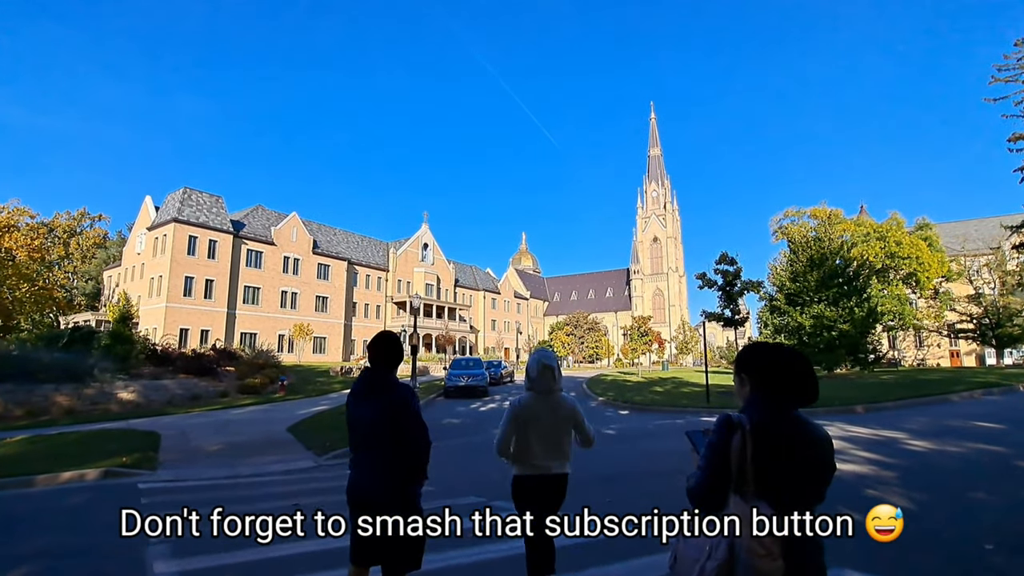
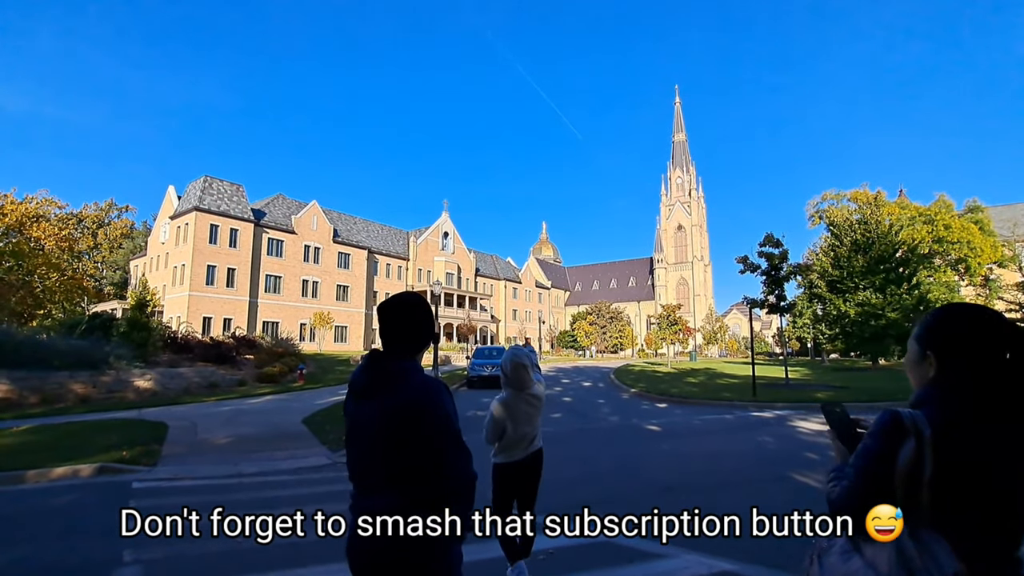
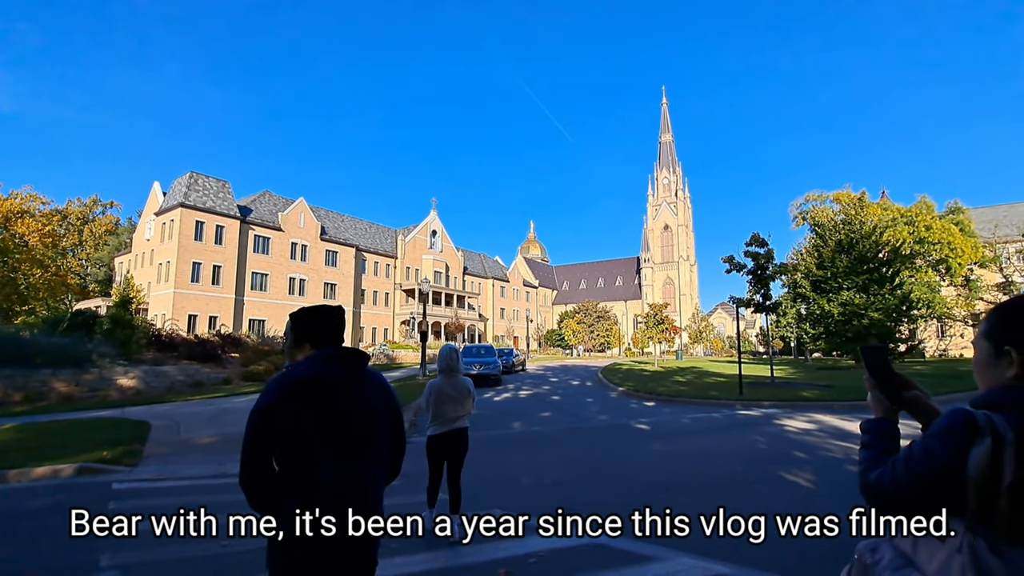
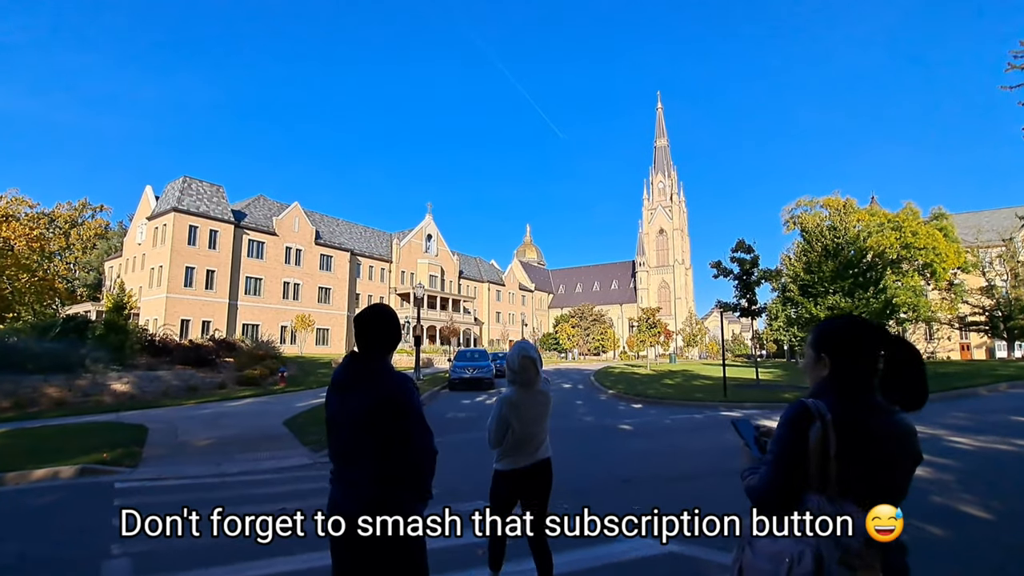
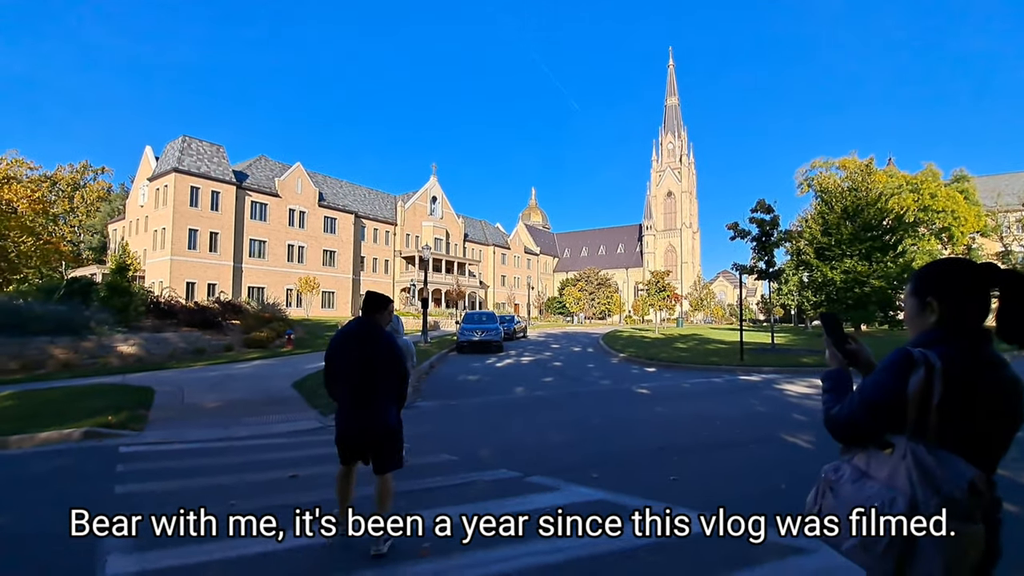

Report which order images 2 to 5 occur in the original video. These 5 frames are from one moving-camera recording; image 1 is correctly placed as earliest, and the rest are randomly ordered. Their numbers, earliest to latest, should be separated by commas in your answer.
4, 2, 3, 5
